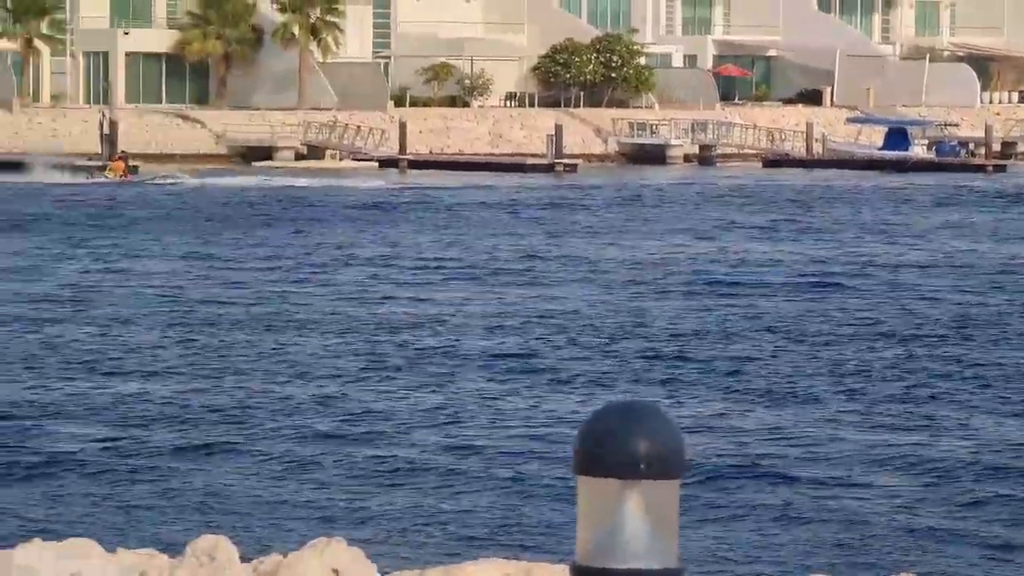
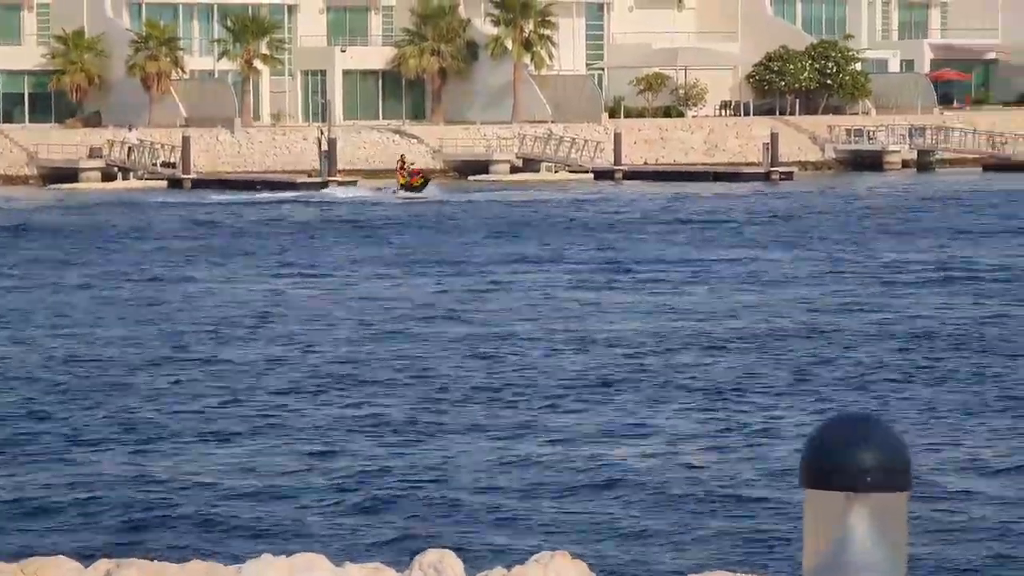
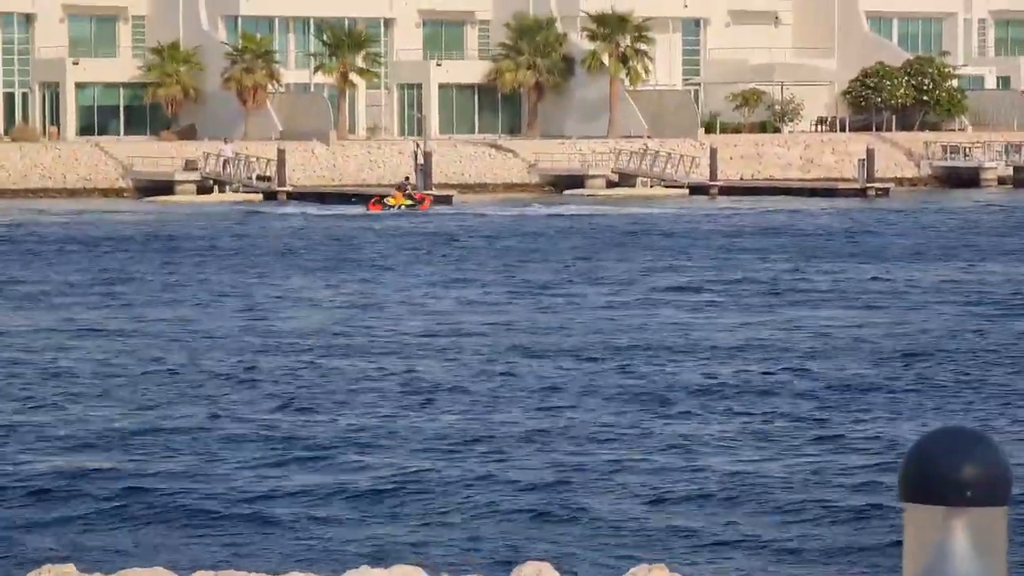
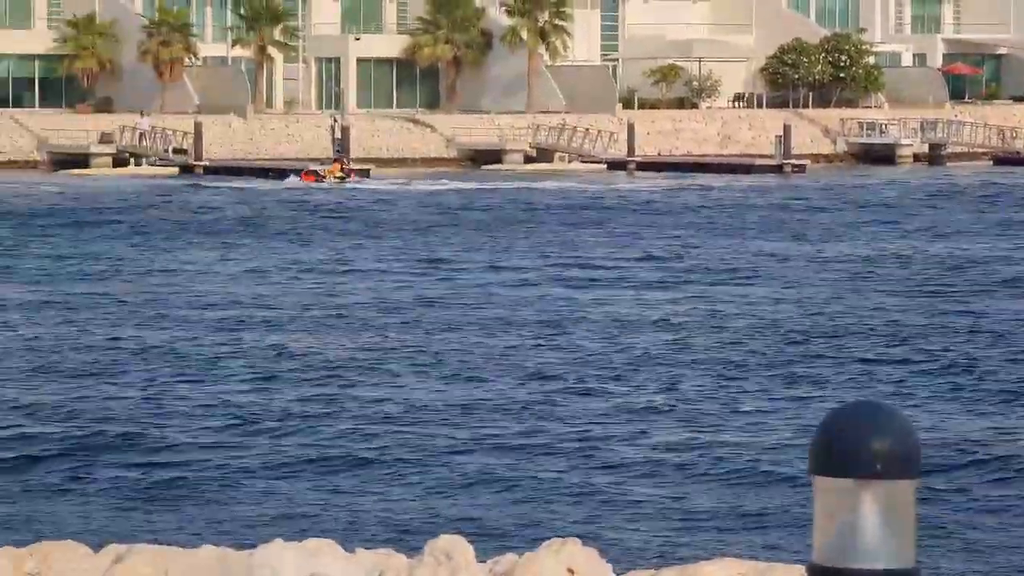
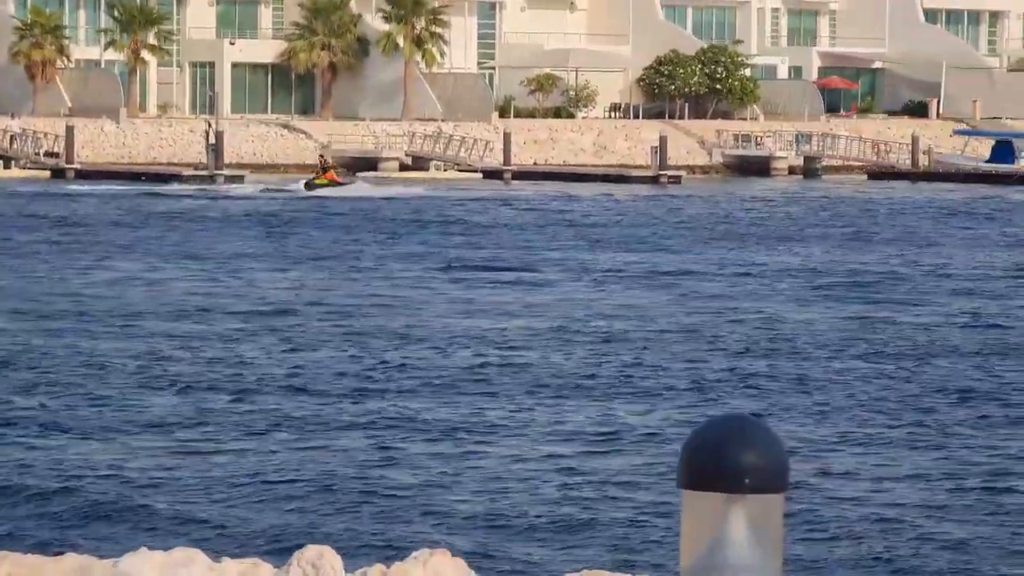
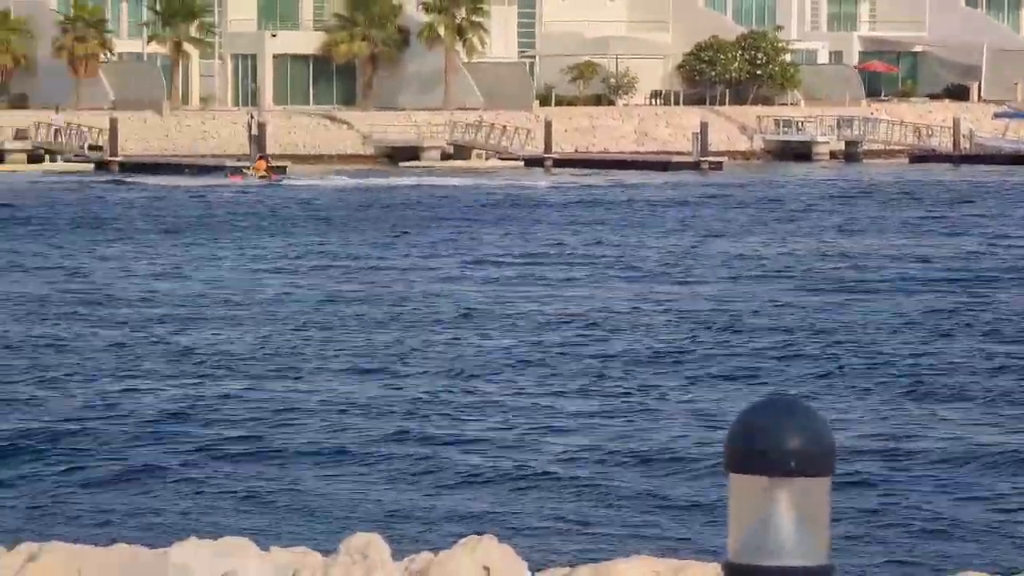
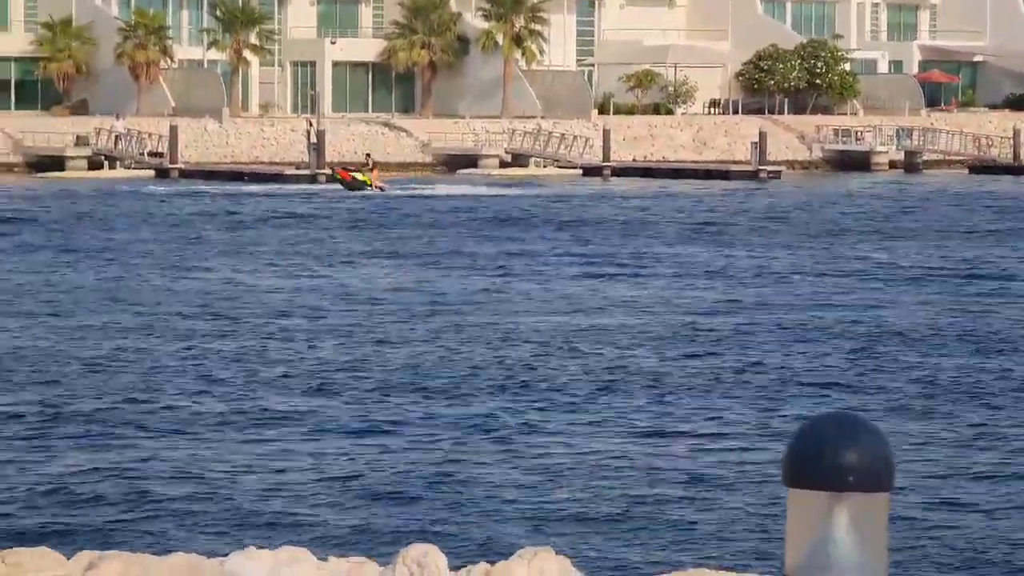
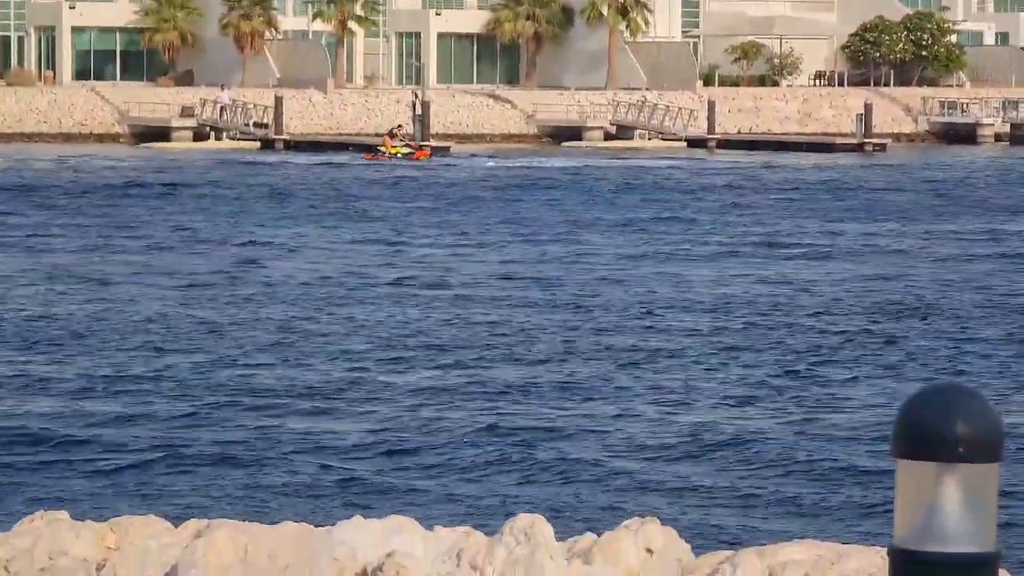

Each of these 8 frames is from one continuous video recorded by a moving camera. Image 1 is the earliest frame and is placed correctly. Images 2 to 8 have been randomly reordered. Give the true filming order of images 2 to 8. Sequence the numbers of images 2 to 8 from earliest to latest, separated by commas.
6, 4, 3, 8, 2, 5, 7
